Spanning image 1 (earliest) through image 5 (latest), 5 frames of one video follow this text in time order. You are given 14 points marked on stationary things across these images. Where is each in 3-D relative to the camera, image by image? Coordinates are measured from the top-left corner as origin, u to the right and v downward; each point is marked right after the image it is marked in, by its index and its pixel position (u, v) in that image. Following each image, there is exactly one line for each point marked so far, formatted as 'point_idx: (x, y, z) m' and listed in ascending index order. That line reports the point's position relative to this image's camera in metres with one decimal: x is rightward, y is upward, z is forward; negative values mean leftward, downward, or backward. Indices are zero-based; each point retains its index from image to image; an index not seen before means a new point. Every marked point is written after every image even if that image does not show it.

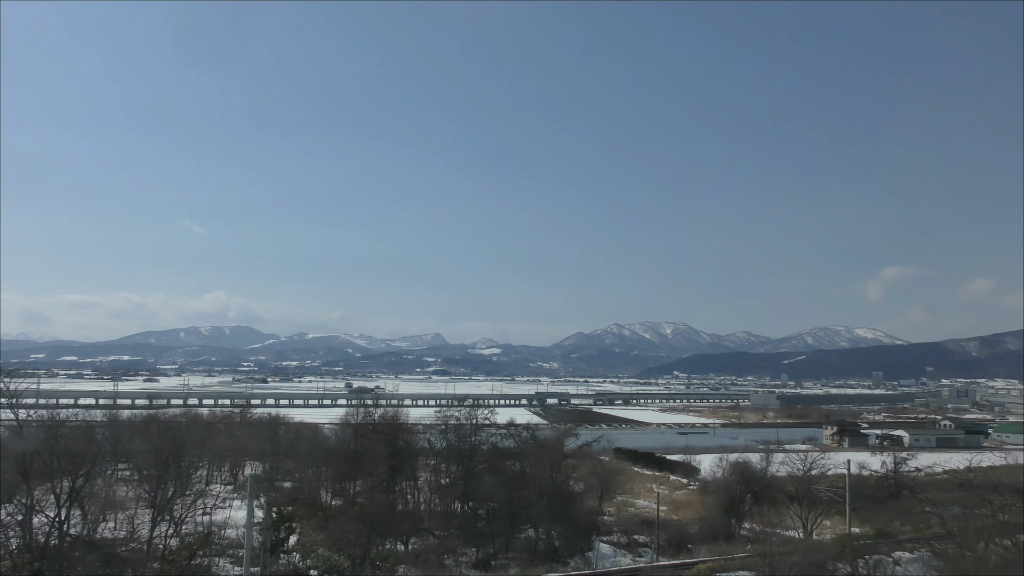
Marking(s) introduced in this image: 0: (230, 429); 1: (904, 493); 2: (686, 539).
0: (-7.8, -3.8, +17.4) m
1: (+9.1, -4.7, +14.6) m
2: (+2.9, -4.2, +10.8) m
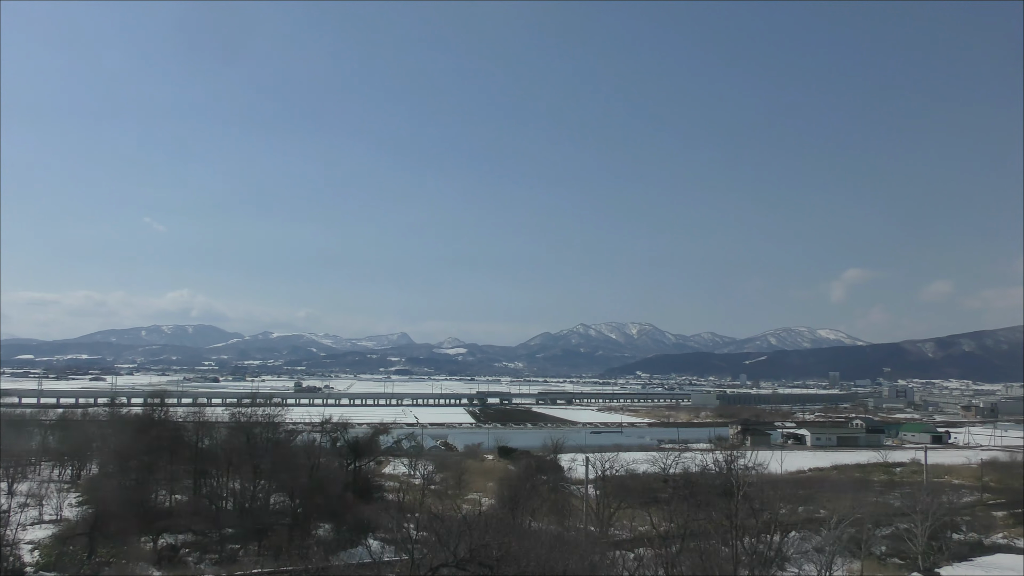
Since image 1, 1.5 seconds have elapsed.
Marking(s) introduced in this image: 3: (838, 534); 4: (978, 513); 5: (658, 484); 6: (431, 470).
0: (-11.7, -3.8, +17.3) m
1: (+5.3, -4.7, +14.8) m
2: (-0.9, -4.1, +10.8) m
3: (+5.6, -4.4, +11.4) m
4: (+9.1, -4.4, +12.7) m
5: (+3.3, -4.7, +14.9) m
6: (-2.2, -5.2, +18.1) m
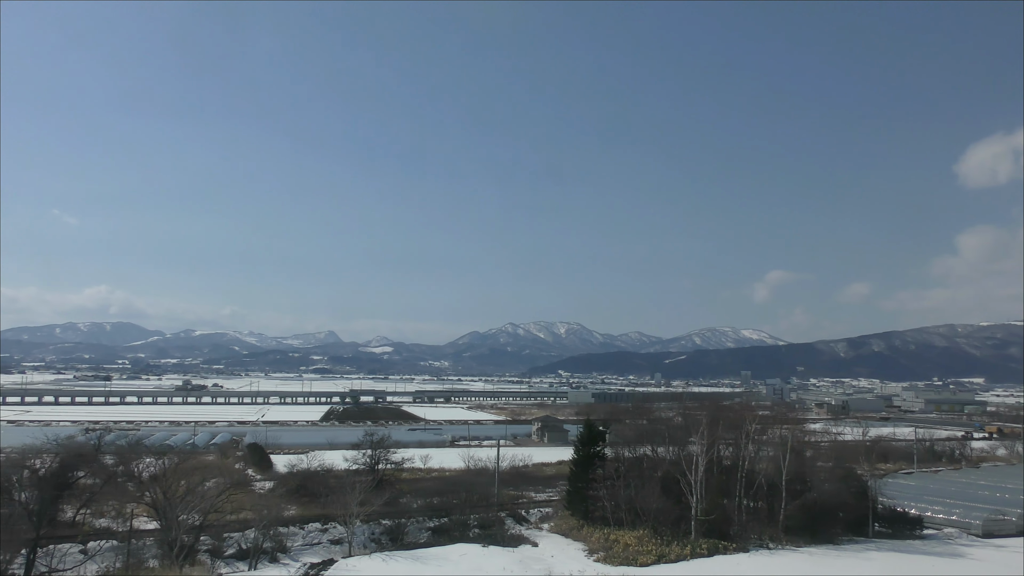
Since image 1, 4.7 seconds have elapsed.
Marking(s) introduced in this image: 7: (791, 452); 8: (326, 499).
0: (-20.2, -3.6, +16.6) m
1: (-3.1, -4.6, +15.0) m
2: (-9.1, -4.0, +10.7) m
3: (-2.6, -4.4, +11.7) m
4: (+0.8, -4.4, +13.1) m
5: (-5.1, -4.7, +15.0) m
6: (-10.8, -5.1, +17.9) m
7: (+5.0, -3.0, +11.6) m
8: (-4.2, -4.5, +14.2) m
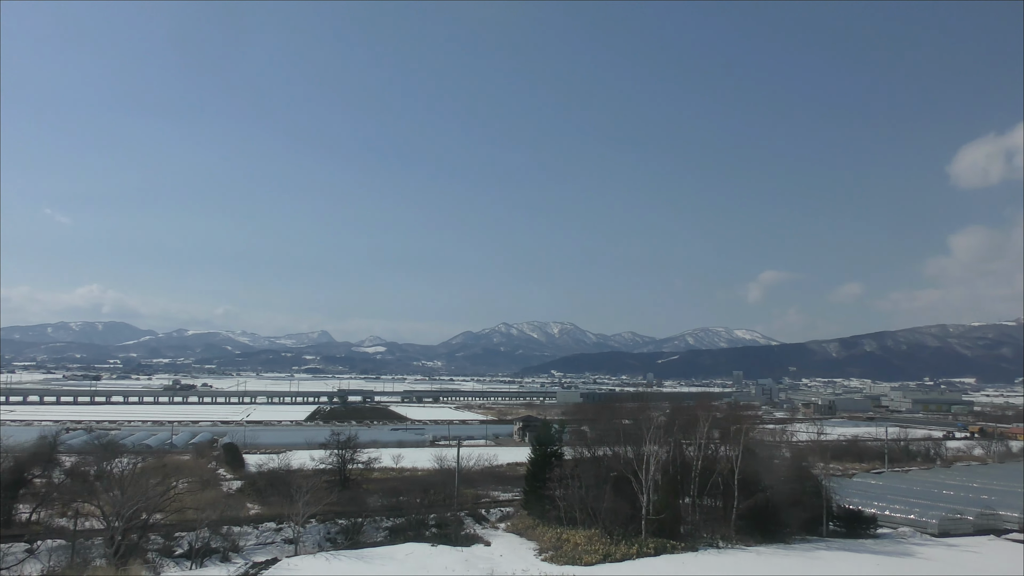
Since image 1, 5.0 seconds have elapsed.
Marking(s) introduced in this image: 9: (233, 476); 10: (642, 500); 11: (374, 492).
0: (-21.0, -3.5, +16.6) m
1: (-3.9, -4.6, +15.0) m
2: (-9.9, -4.0, +10.7) m
3: (-3.4, -4.3, +11.6) m
4: (0.0, -4.4, +13.1) m
5: (-5.9, -4.6, +15.0) m
6: (-11.6, -5.0, +17.9) m
7: (+4.2, -3.0, +11.6) m
8: (-5.0, -4.5, +14.2) m
9: (-7.9, -5.2, +18.0) m
10: (+2.1, -3.4, +10.4) m
11: (-3.0, -4.5, +14.1) m
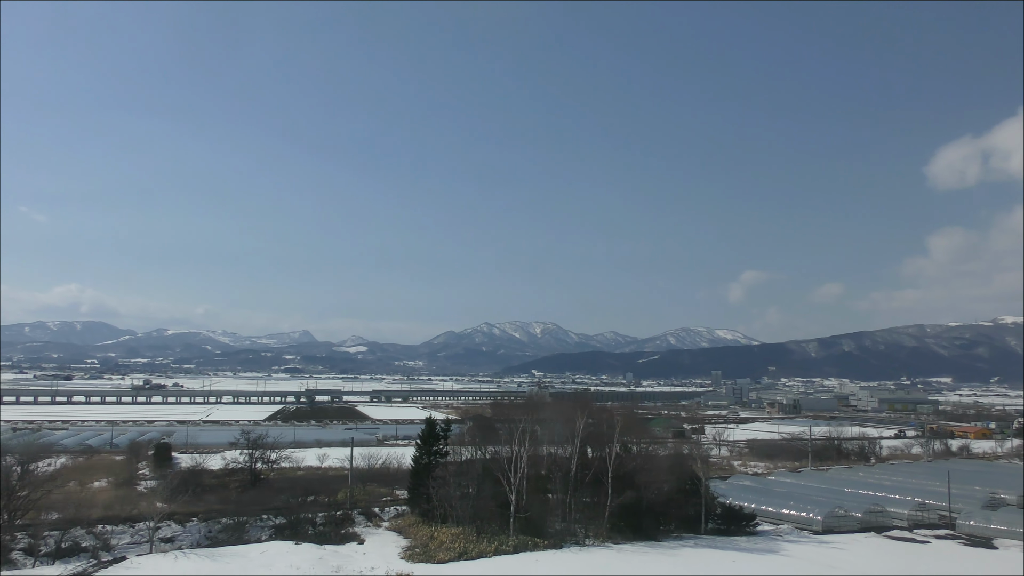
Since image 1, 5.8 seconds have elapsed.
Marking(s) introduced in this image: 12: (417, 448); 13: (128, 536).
0: (-23.2, -3.5, +16.4) m
1: (-6.1, -4.6, +14.9) m
2: (-12.0, -4.0, +10.6) m
3: (-5.5, -4.3, +11.6) m
4: (-2.1, -4.4, +13.1) m
5: (-8.1, -4.6, +15.0) m
6: (-13.8, -5.0, +17.8) m
7: (+2.1, -2.9, +11.7) m
8: (-7.1, -4.5, +14.1) m
9: (-10.1, -5.2, +18.0) m
10: (0.0, -3.4, +10.5) m
11: (-5.1, -4.4, +14.1) m
12: (-1.8, -2.9, +11.9) m
13: (-6.4, -4.2, +10.9) m
